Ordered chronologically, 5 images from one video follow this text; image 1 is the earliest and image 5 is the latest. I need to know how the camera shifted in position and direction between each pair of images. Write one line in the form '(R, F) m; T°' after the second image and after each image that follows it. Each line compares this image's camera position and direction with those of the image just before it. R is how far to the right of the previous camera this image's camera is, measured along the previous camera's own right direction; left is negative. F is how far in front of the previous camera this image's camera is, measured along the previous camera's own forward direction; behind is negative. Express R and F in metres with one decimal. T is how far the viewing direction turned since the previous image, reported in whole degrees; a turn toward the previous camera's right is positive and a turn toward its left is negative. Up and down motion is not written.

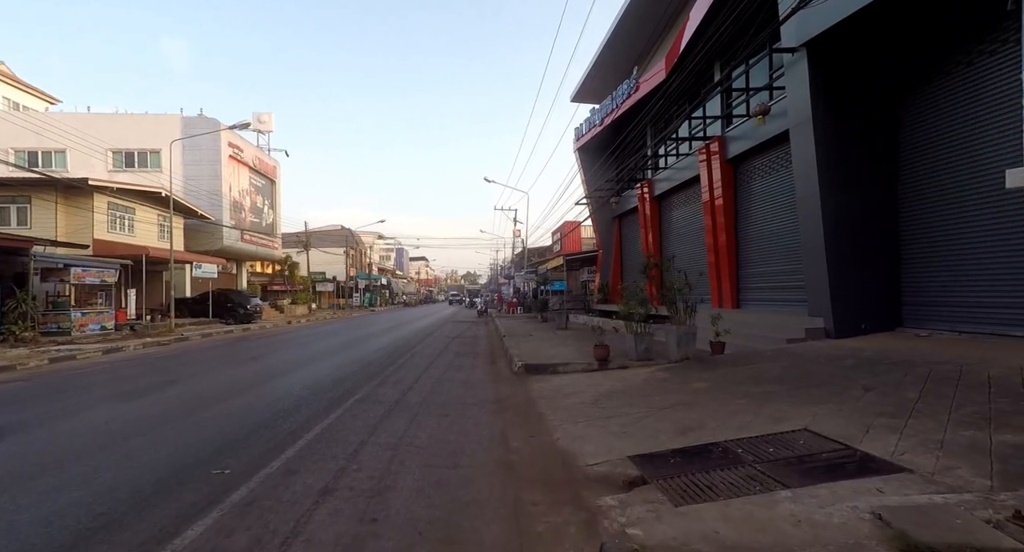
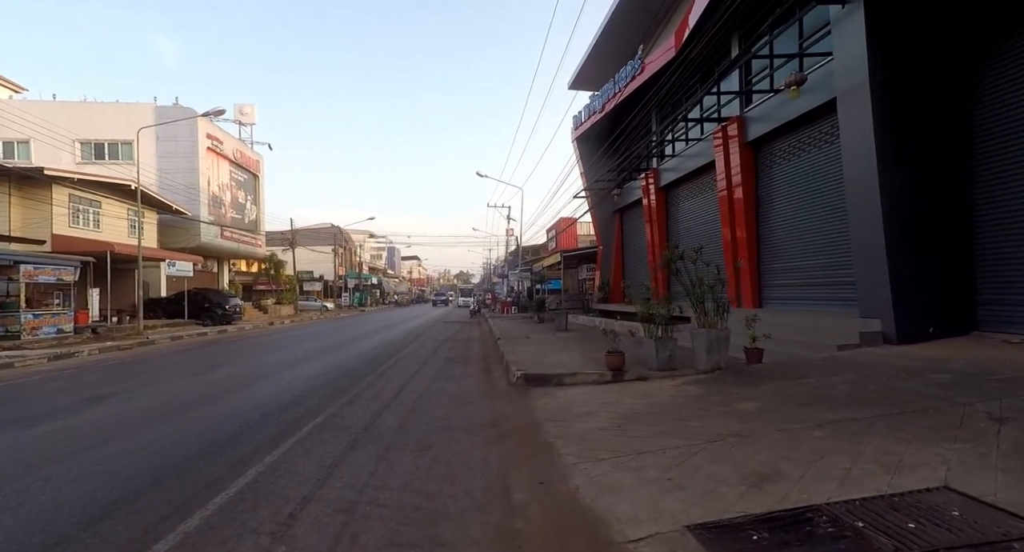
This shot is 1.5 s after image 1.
(-0.1, +1.7) m; +1°
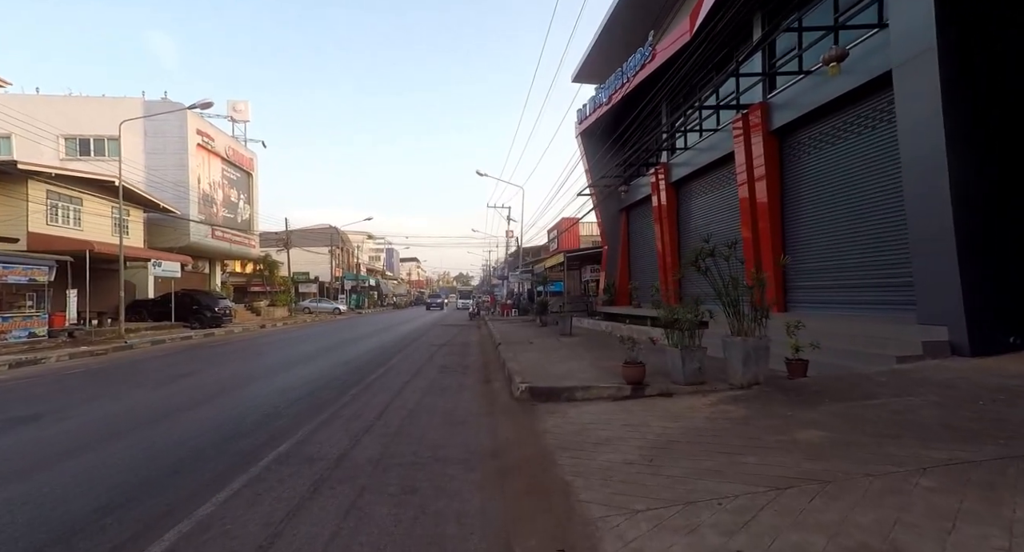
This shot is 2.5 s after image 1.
(-0.1, +1.2) m; 0°
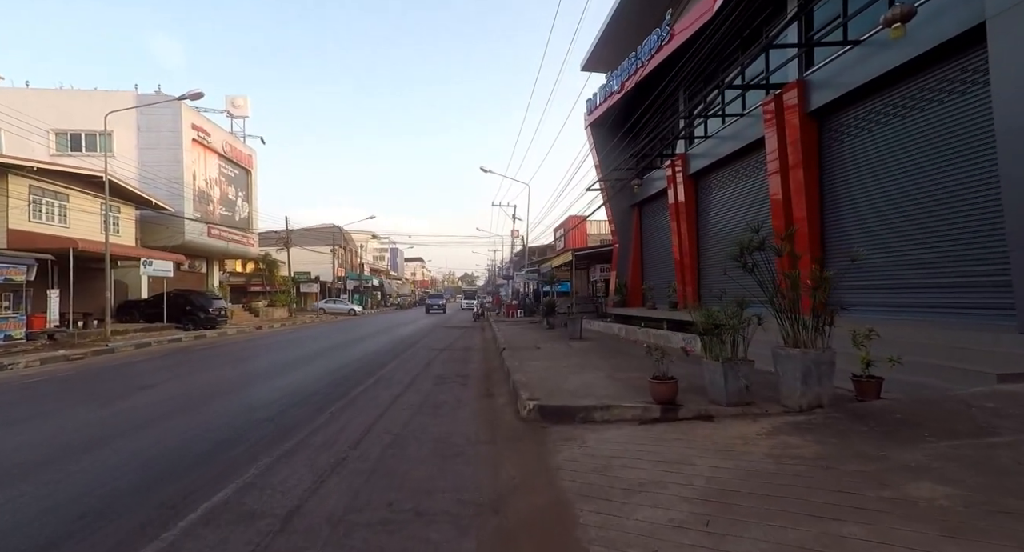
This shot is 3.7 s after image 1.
(0.0, +1.3) m; -1°
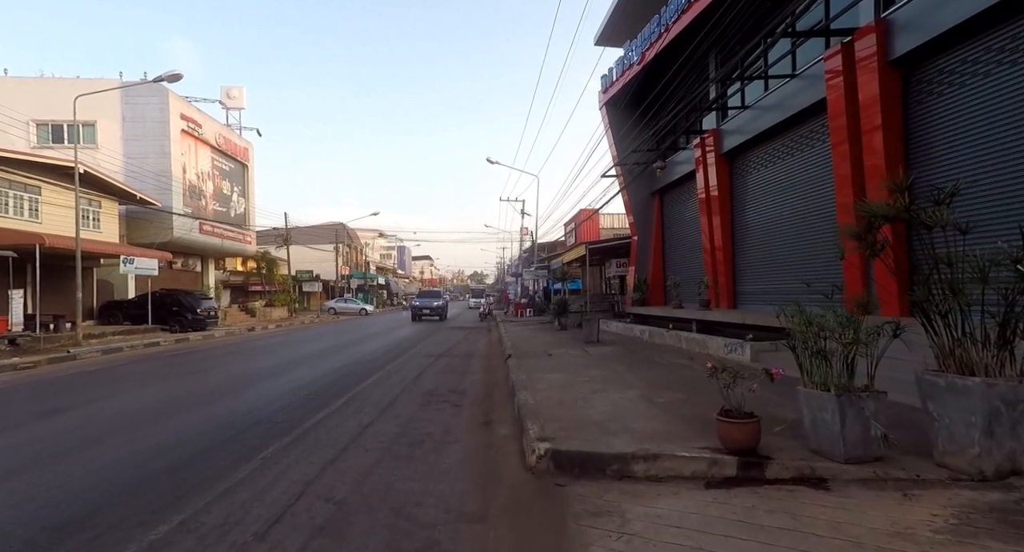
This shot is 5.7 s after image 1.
(+0.1, +2.2) m; -1°
